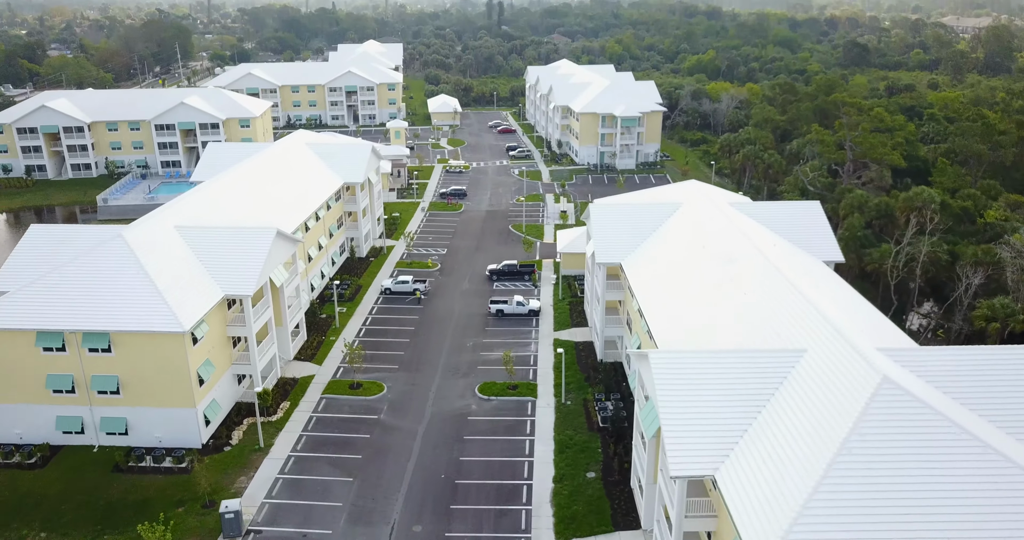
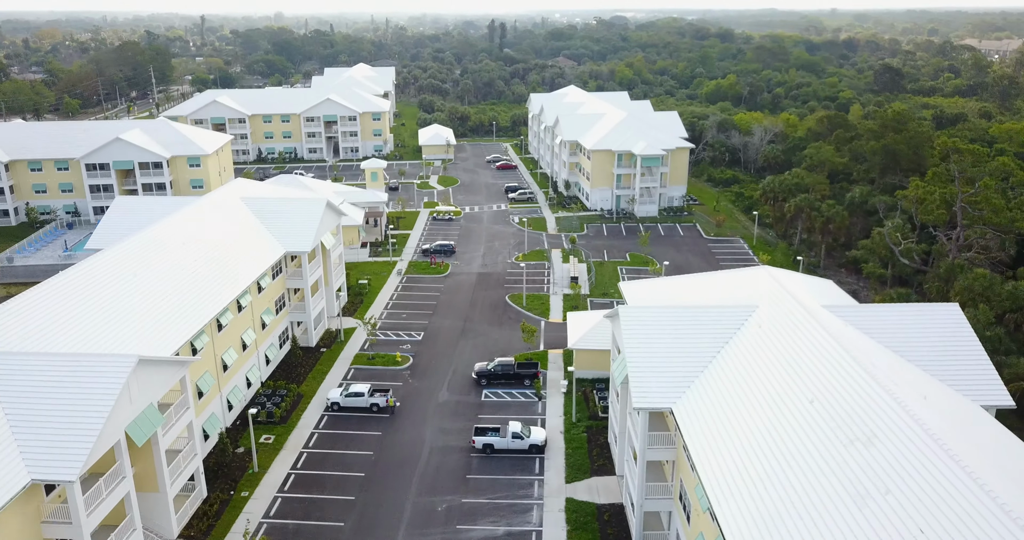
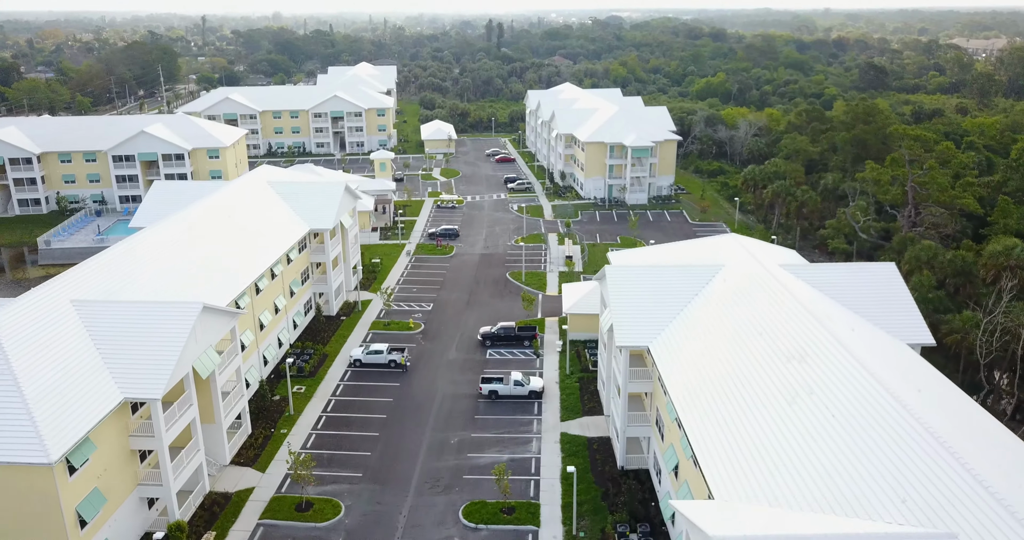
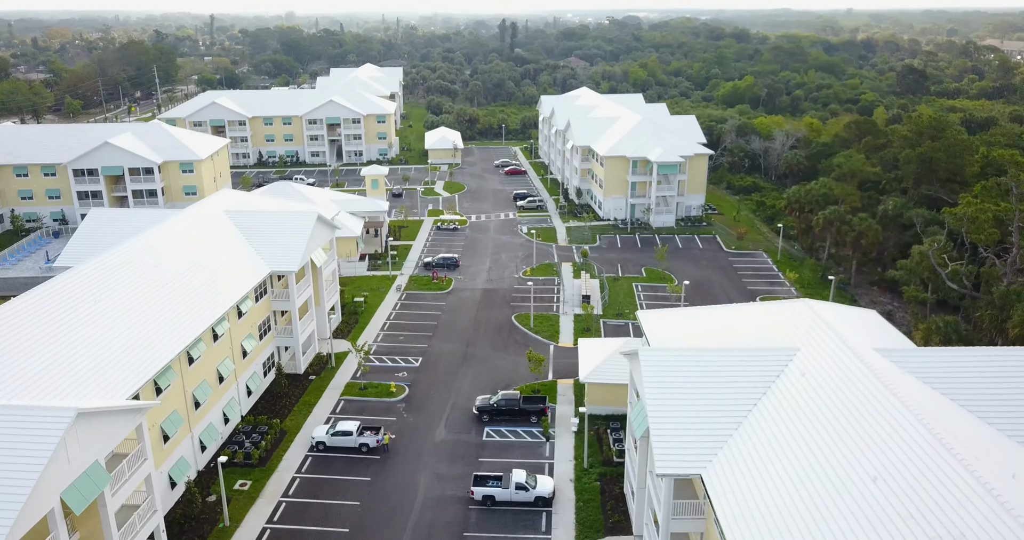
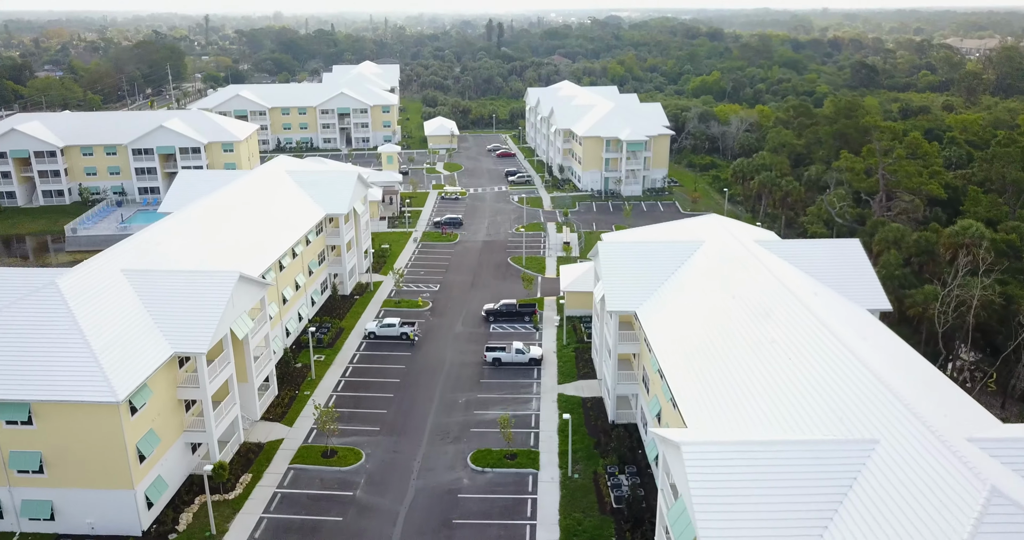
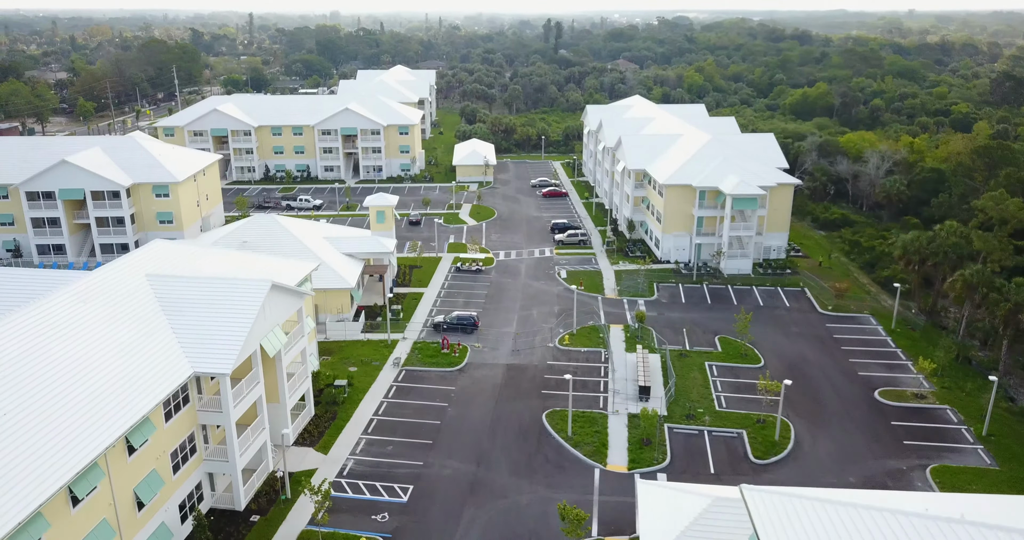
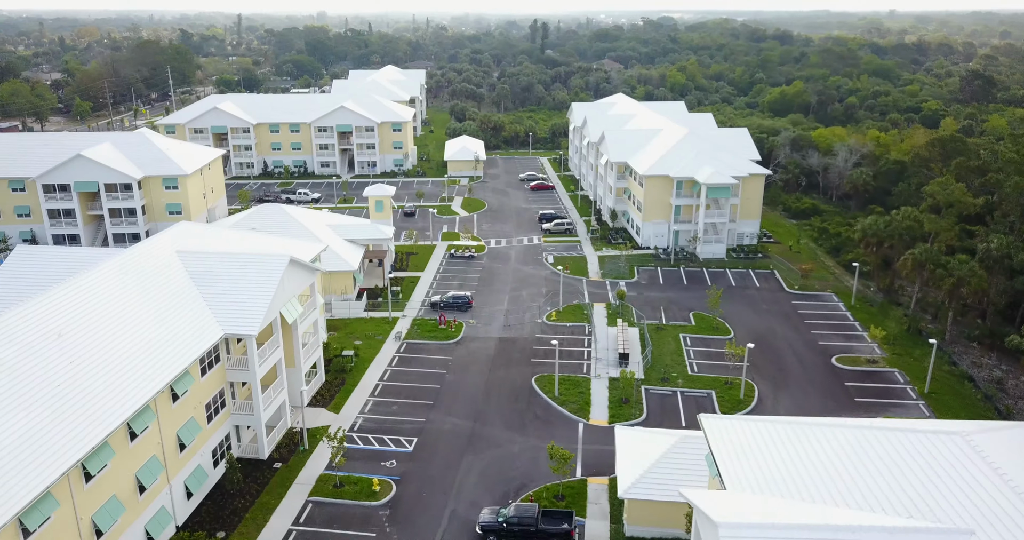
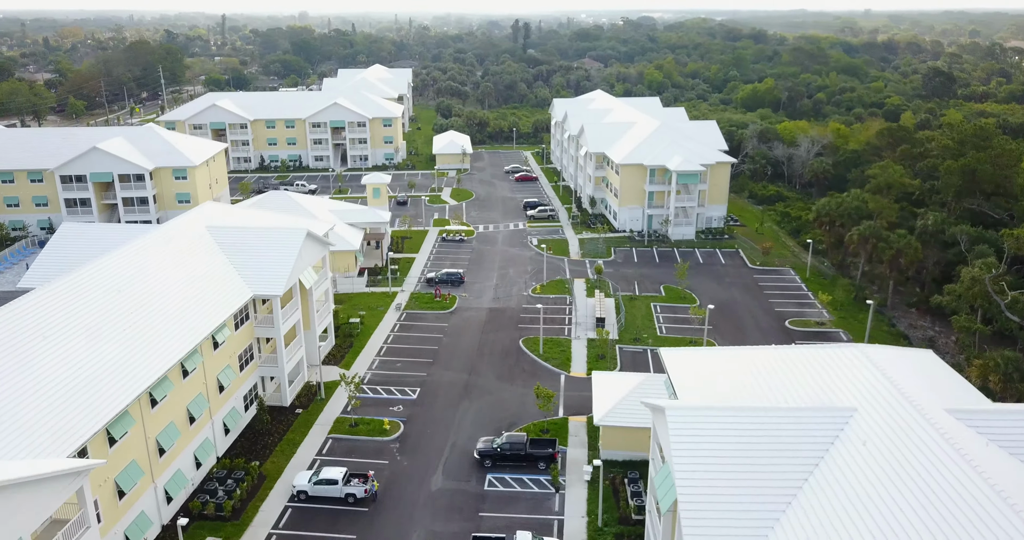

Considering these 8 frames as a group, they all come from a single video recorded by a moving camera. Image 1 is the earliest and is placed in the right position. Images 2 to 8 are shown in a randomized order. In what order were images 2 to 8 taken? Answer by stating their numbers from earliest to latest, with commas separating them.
5, 3, 2, 4, 8, 7, 6
